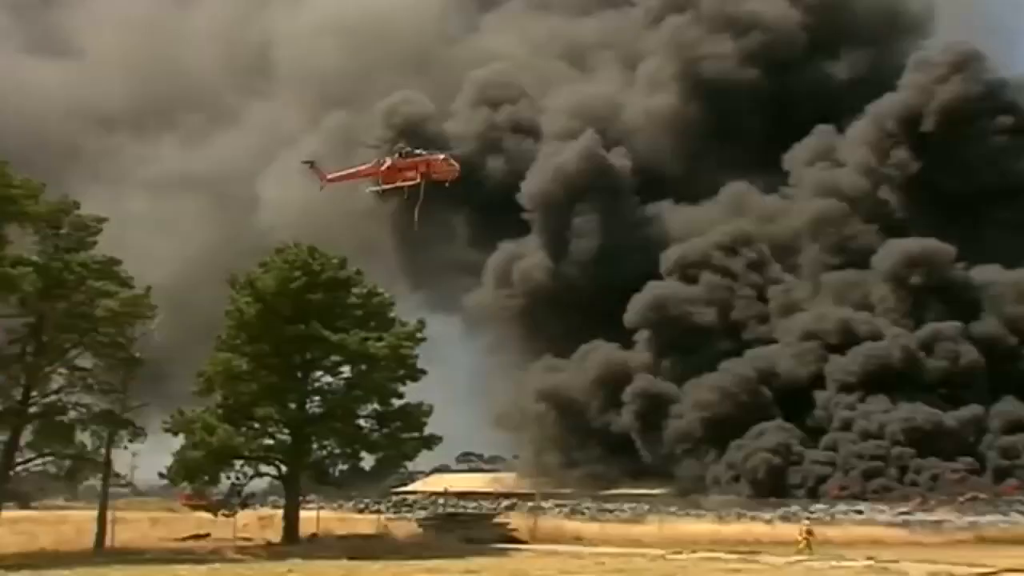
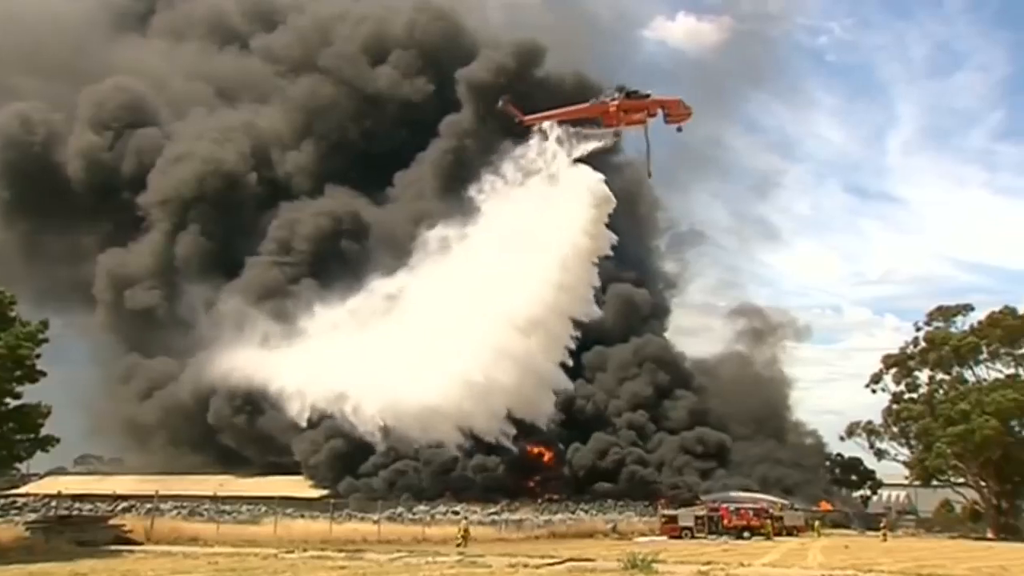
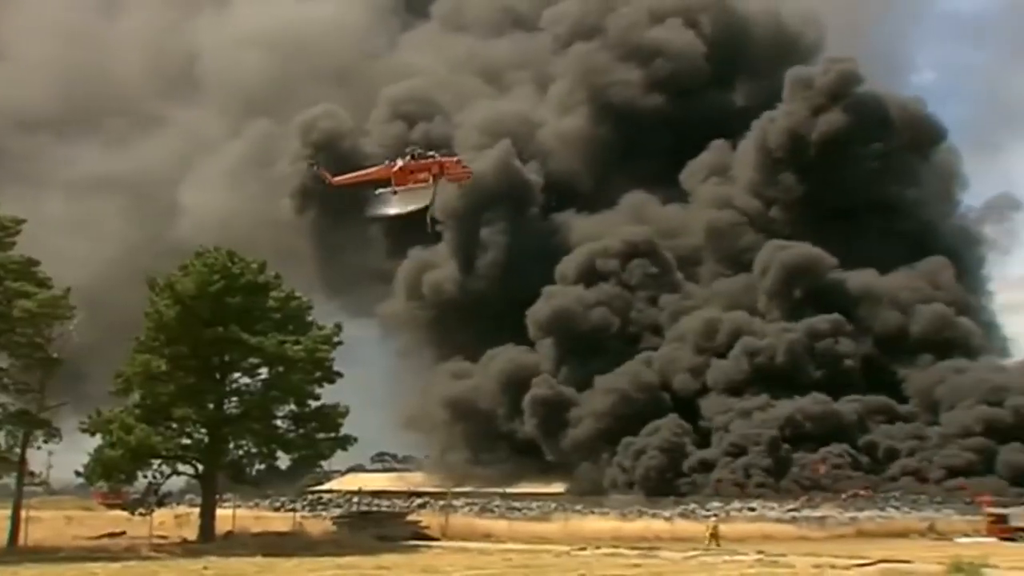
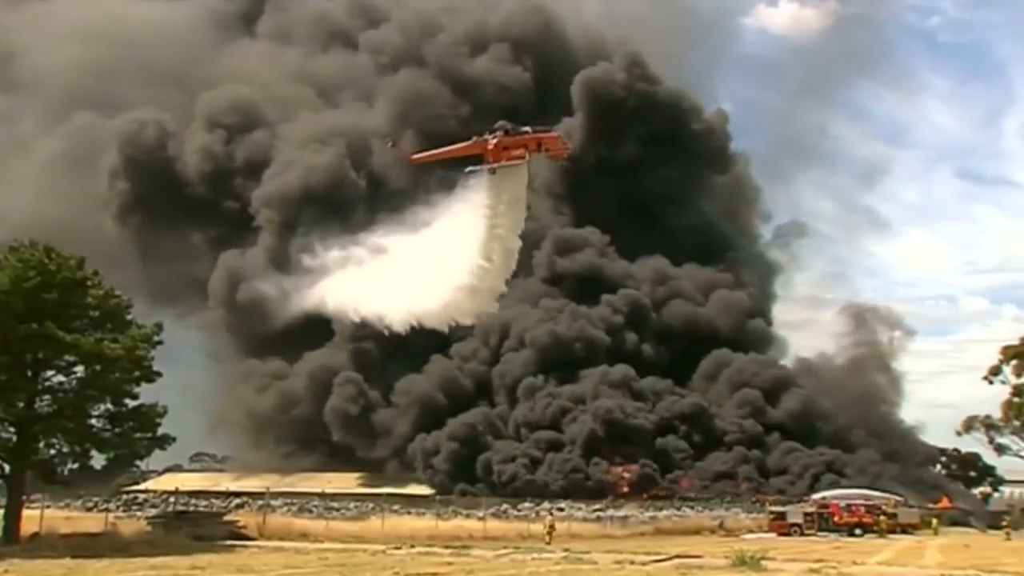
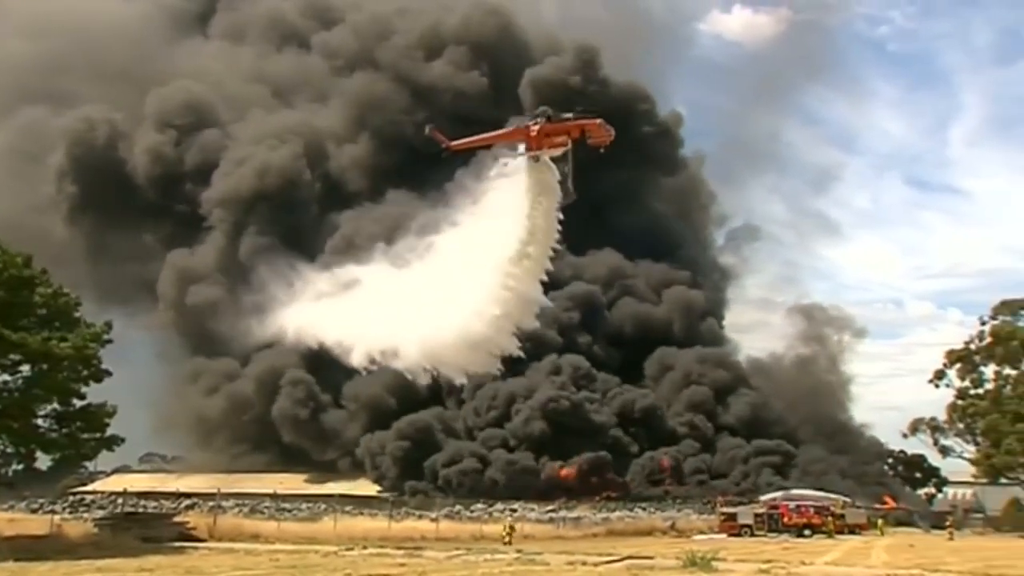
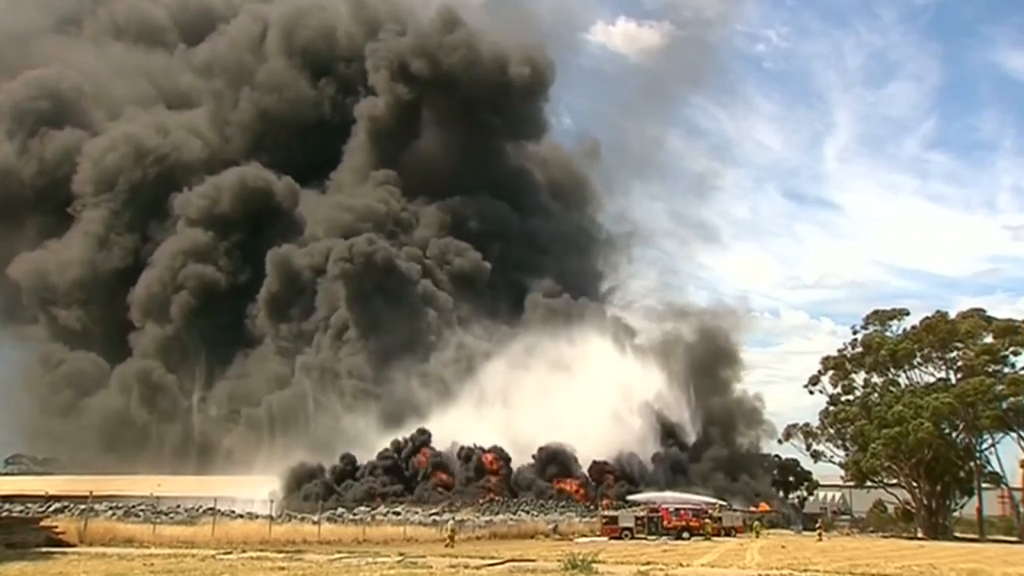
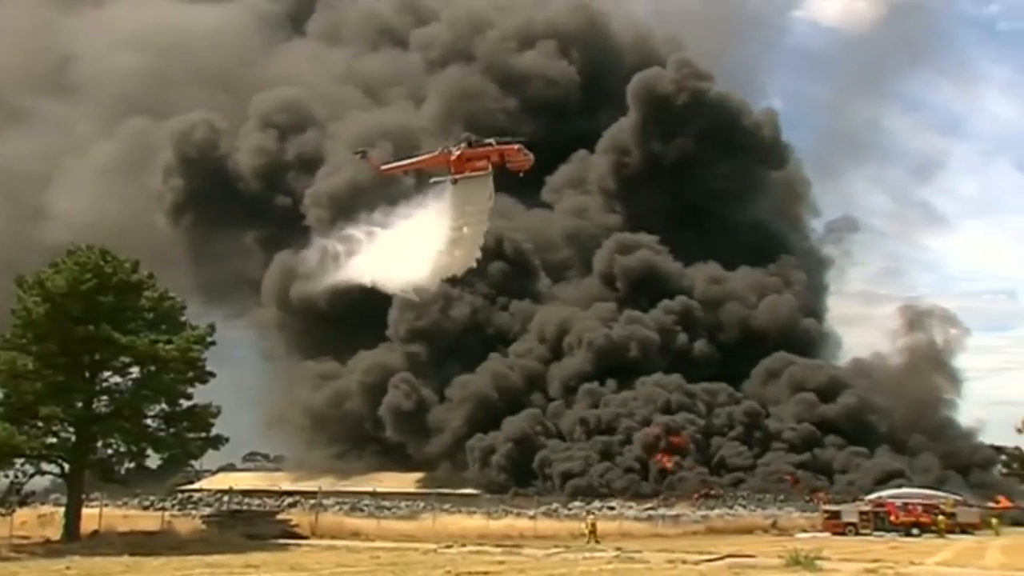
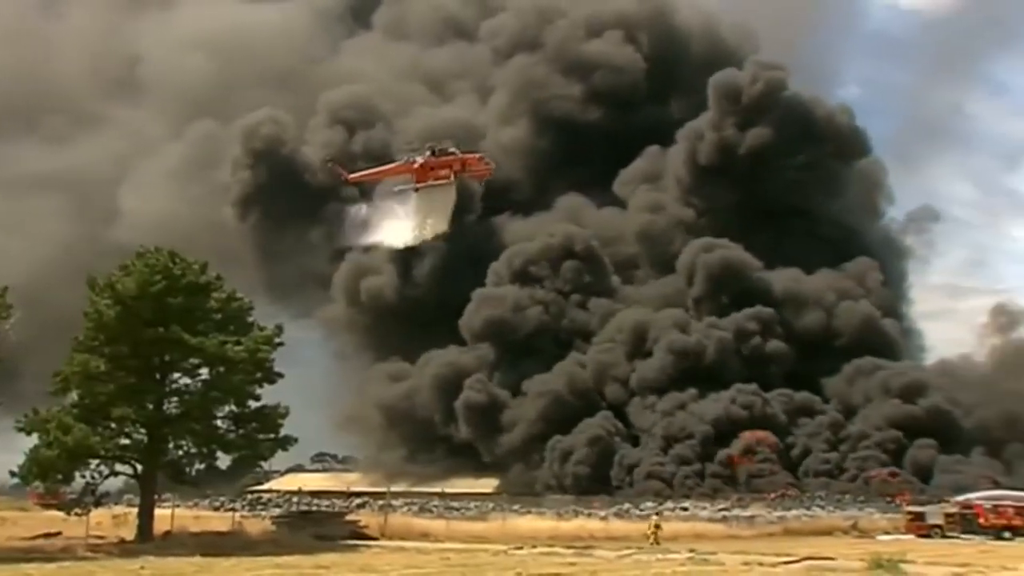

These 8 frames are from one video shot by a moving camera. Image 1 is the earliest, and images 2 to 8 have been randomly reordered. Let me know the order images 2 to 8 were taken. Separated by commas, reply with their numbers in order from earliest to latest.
3, 8, 7, 4, 5, 2, 6
